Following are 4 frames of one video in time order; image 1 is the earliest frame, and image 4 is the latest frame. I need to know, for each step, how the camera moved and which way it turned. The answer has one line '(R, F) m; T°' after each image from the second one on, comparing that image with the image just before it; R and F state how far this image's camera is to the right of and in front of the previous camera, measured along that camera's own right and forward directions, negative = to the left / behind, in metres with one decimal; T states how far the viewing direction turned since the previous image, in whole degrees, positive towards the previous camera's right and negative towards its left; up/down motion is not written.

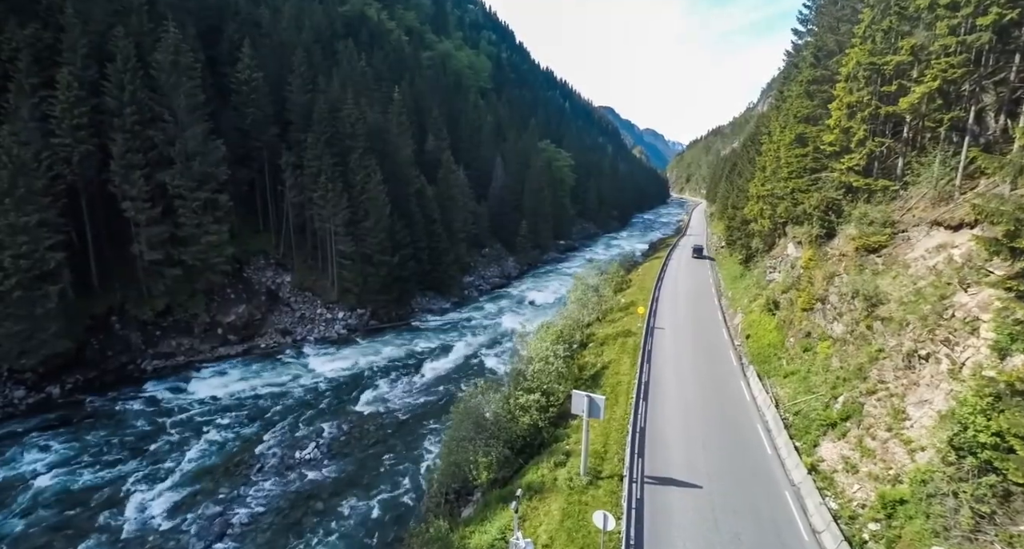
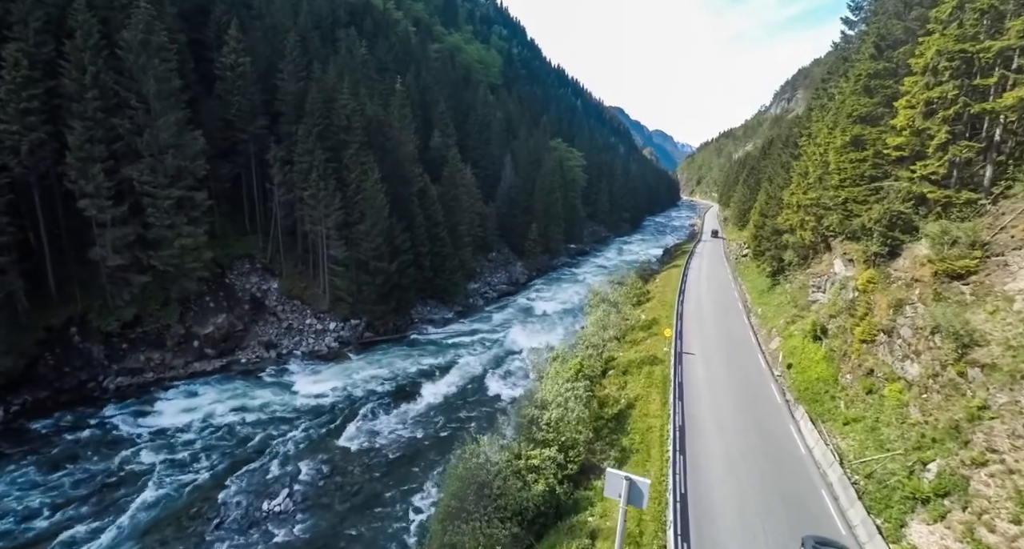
(-0.3, +3.9) m; -1°
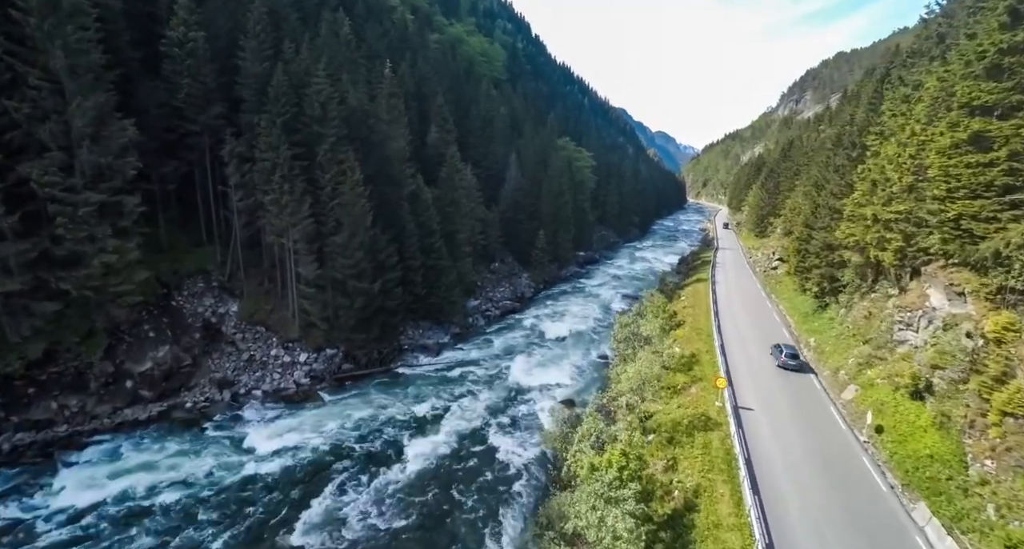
(-0.5, +6.5) m; 0°
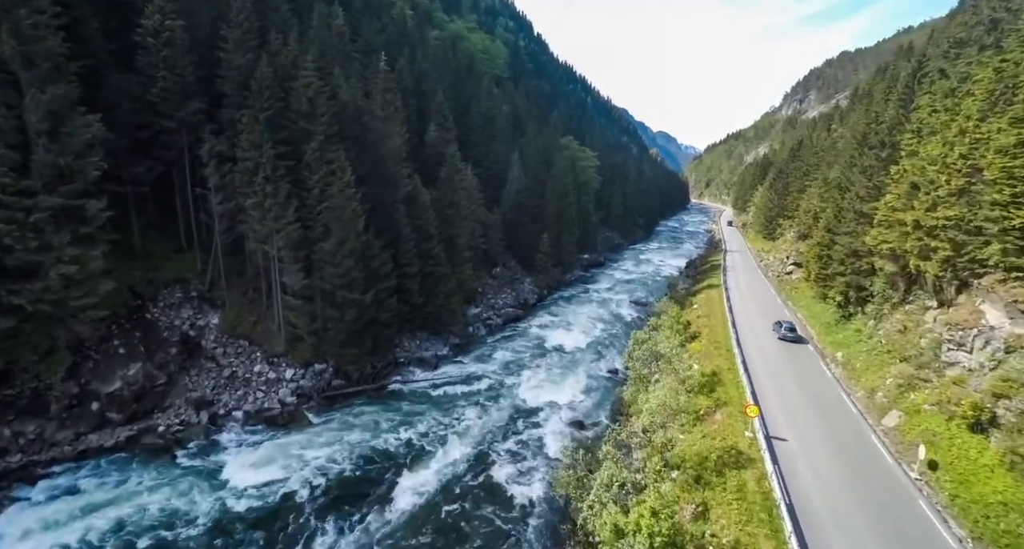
(-0.2, +2.5) m; 0°
